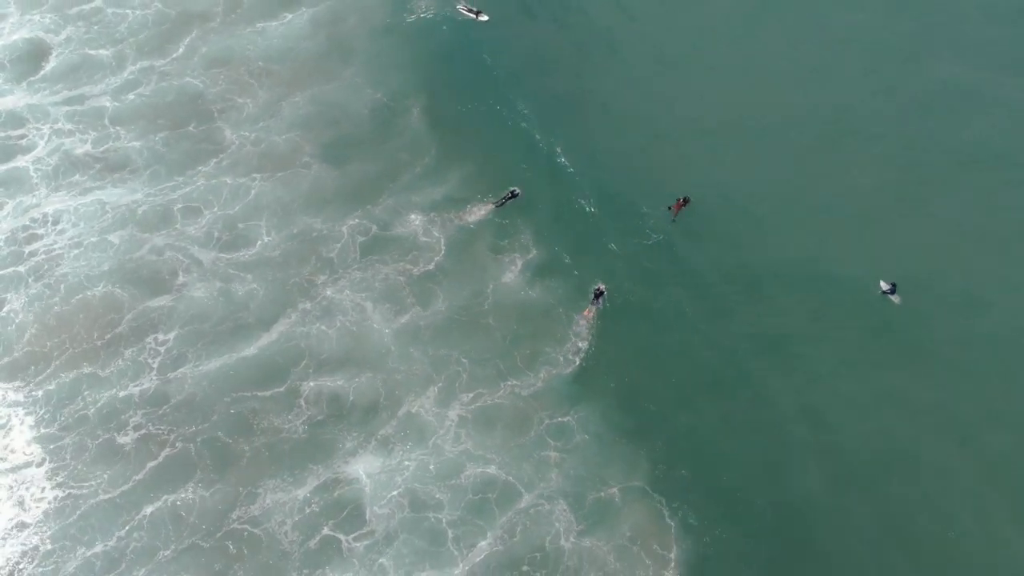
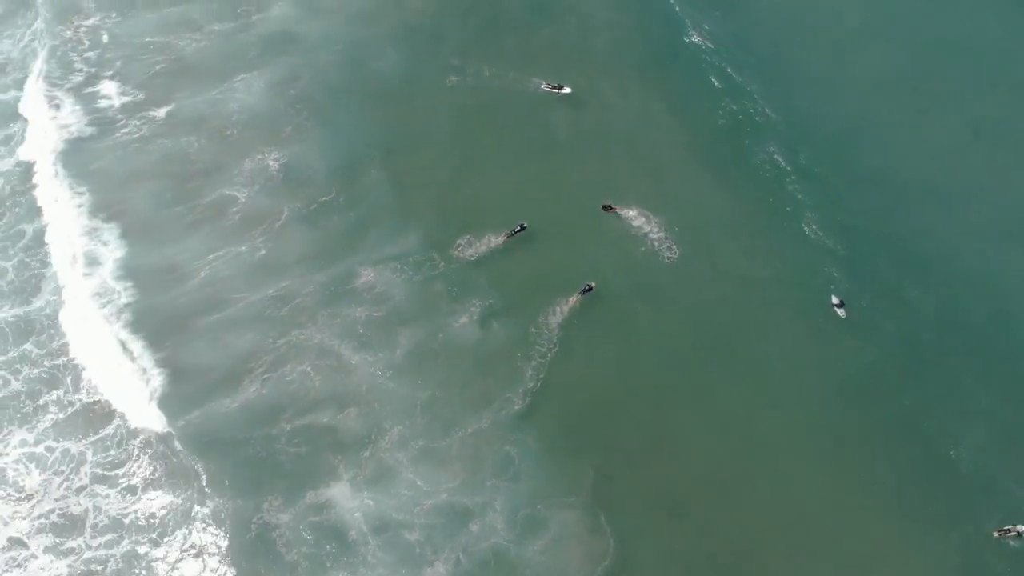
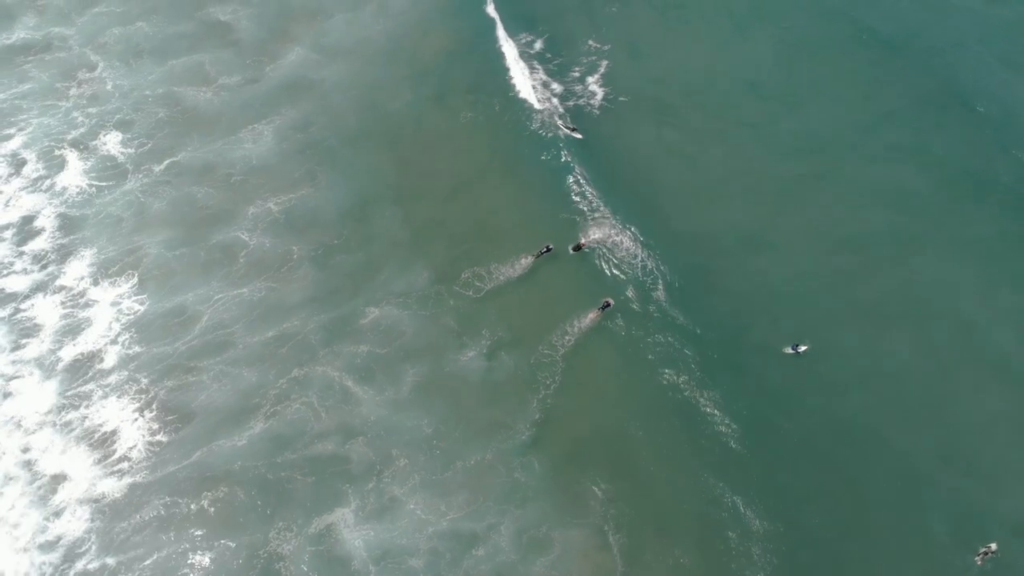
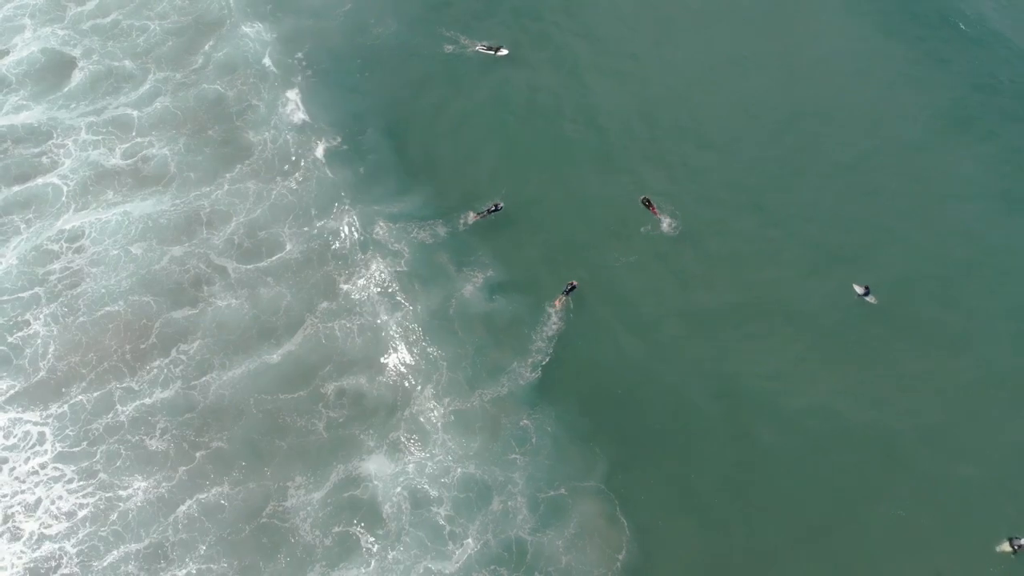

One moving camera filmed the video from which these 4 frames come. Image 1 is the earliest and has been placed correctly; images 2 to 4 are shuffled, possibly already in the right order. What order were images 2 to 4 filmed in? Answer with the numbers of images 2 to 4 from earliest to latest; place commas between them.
4, 2, 3
